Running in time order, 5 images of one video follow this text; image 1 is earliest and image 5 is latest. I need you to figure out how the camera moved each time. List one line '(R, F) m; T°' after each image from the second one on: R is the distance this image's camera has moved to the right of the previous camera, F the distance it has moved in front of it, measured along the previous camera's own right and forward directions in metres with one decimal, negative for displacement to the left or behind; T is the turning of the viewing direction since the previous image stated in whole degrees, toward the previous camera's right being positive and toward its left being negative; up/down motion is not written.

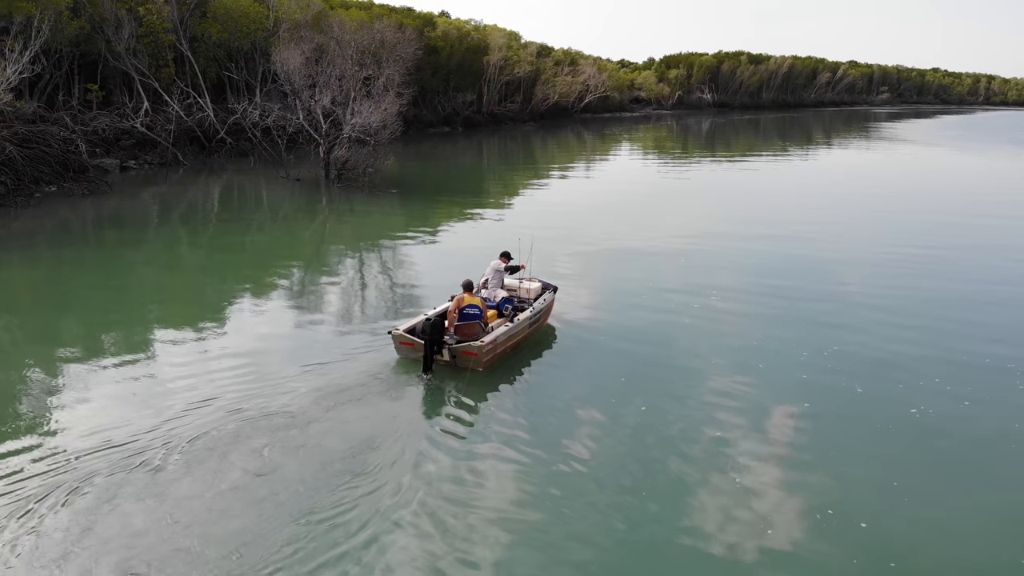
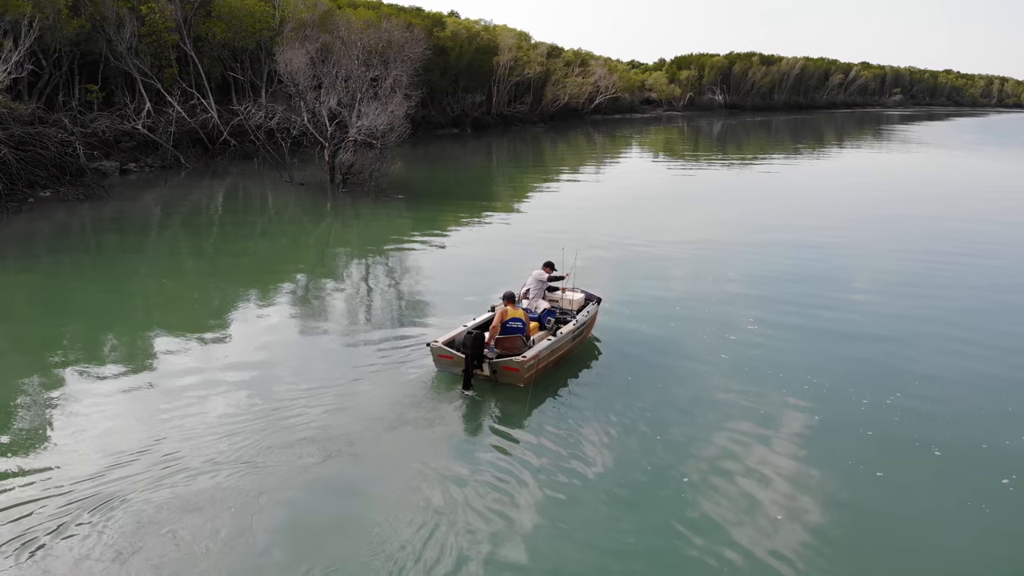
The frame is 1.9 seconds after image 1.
(-0.1, +0.5) m; -1°
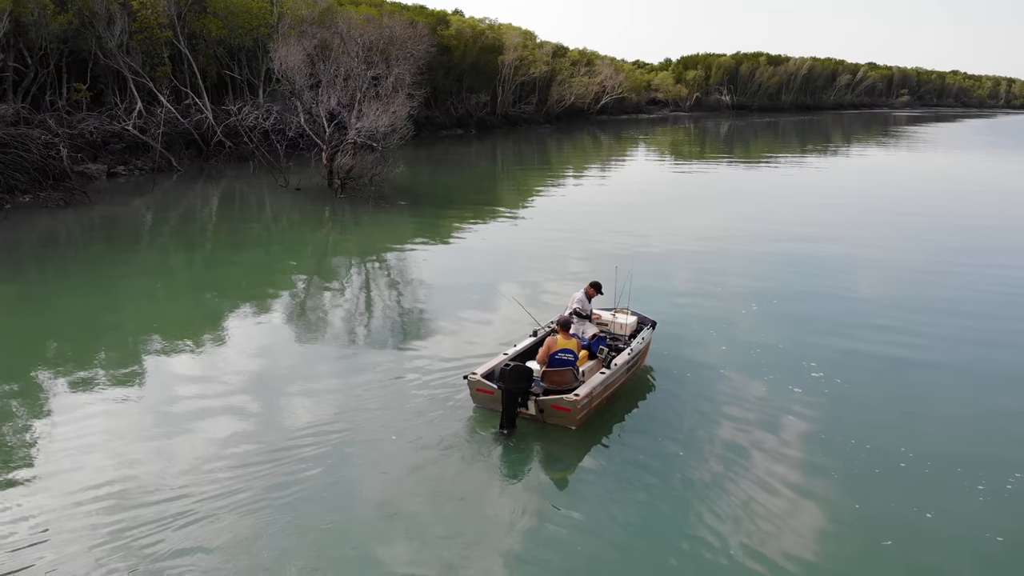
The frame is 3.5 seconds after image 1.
(-0.1, +0.7) m; 0°
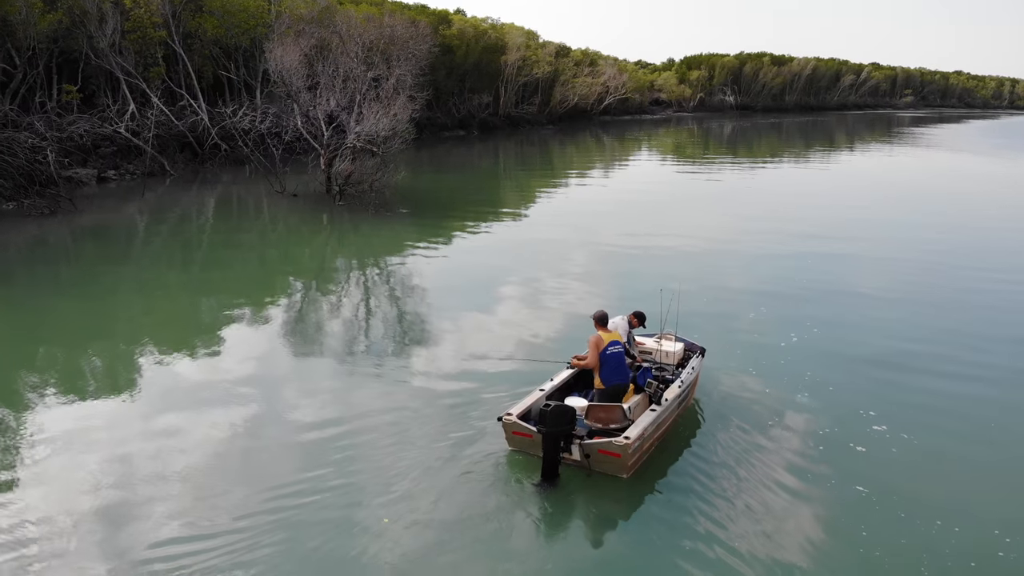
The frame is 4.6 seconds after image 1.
(-0.1, +0.5) m; 0°
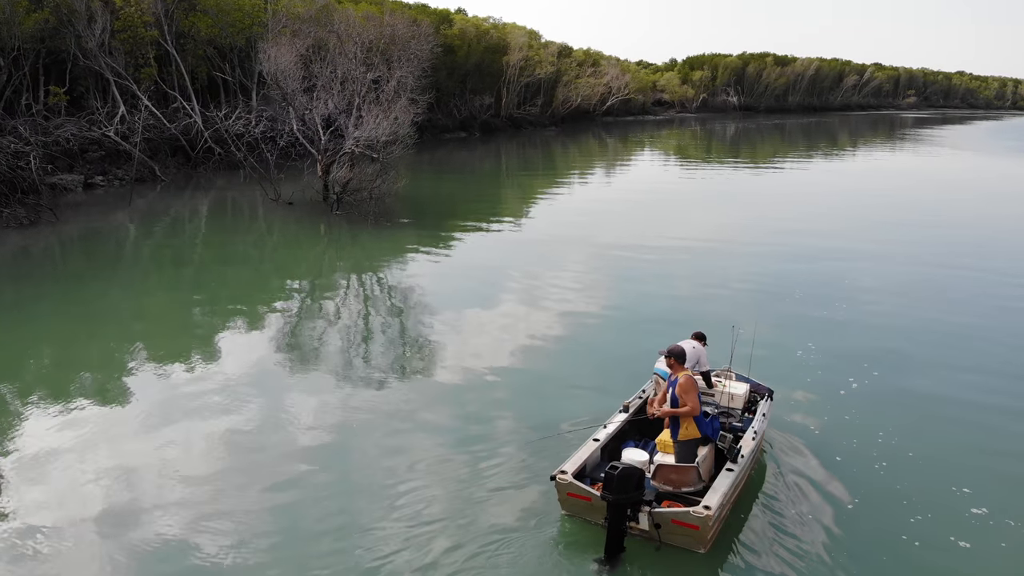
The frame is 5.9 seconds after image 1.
(-0.1, +0.5) m; 0°
